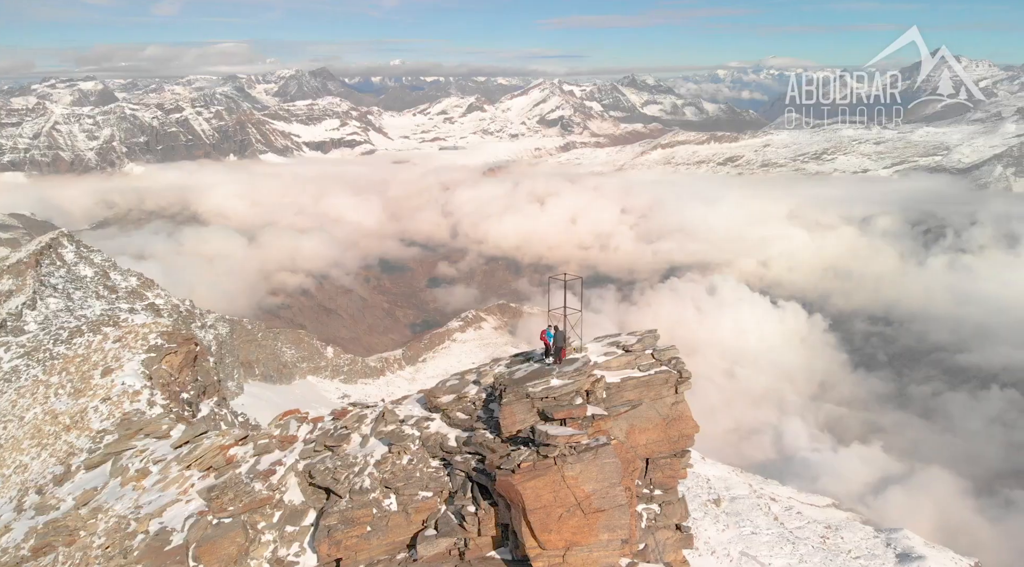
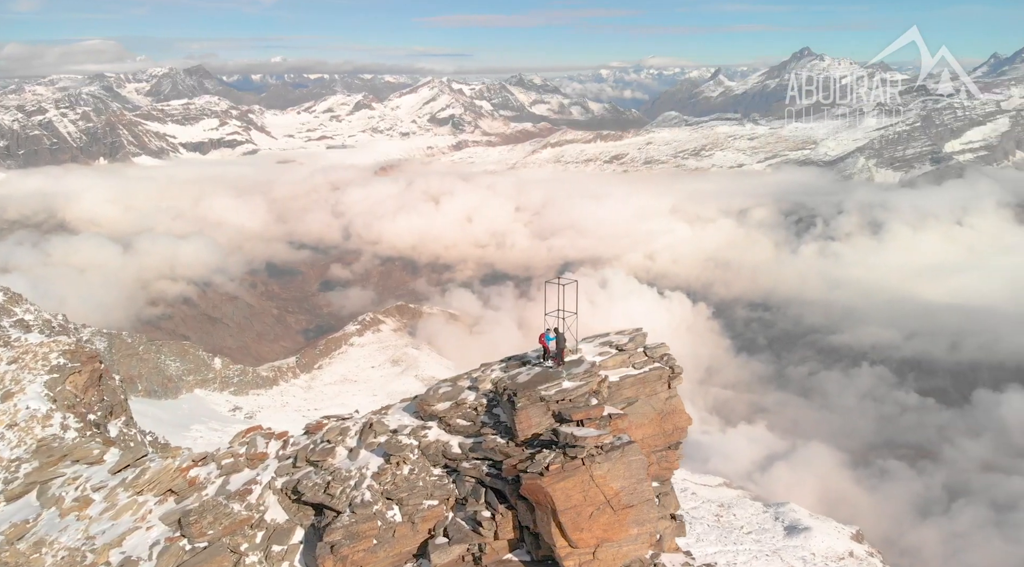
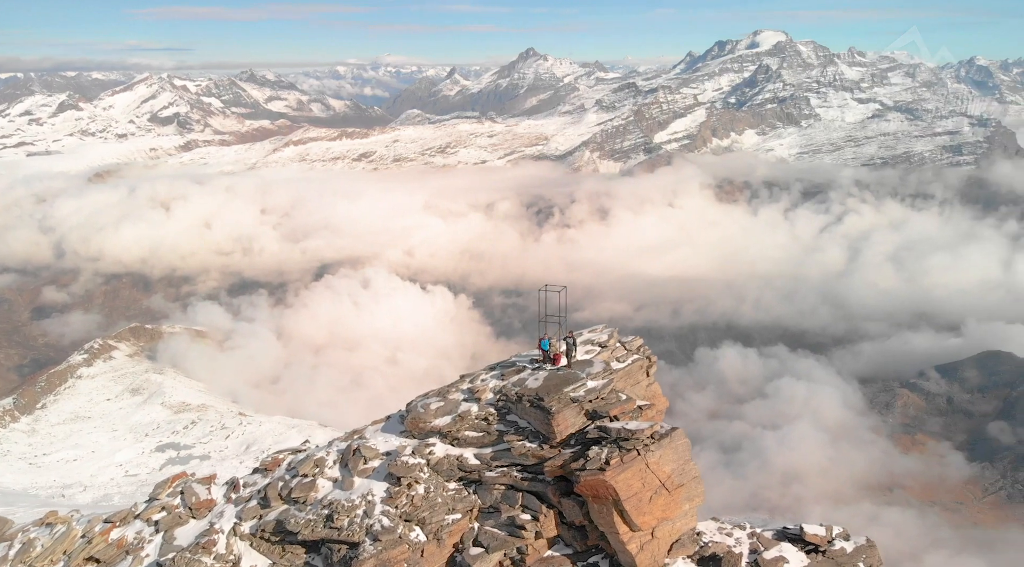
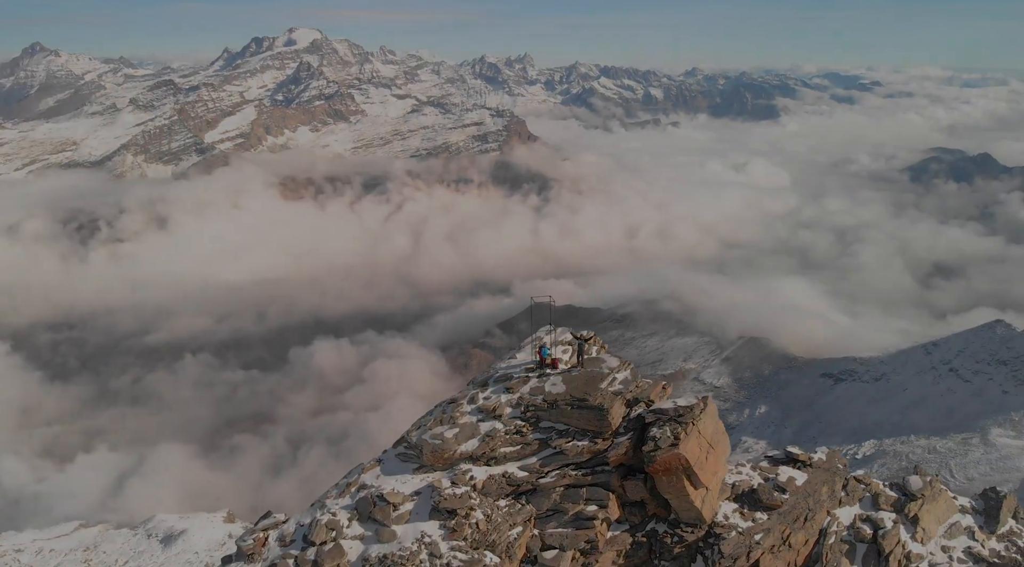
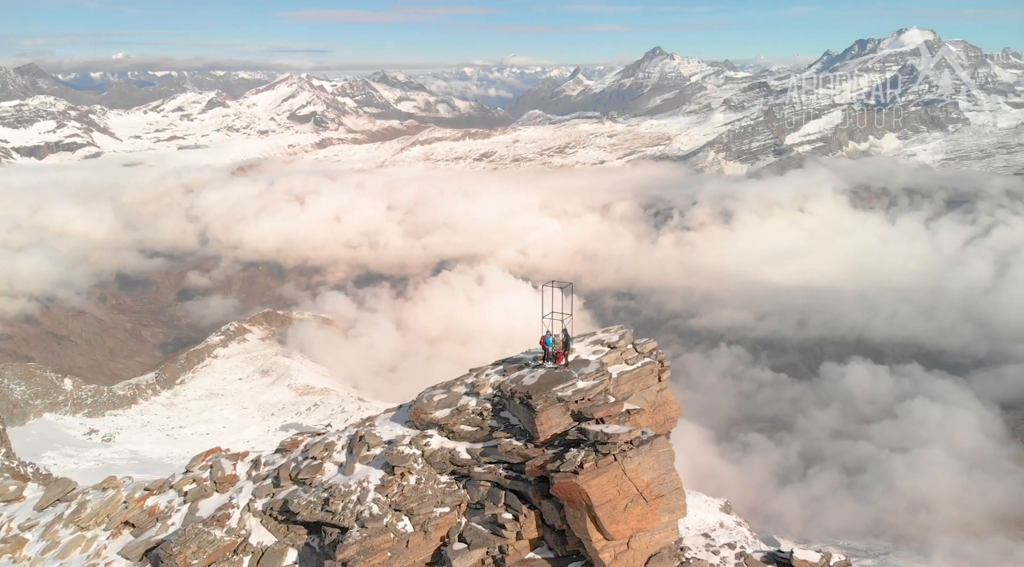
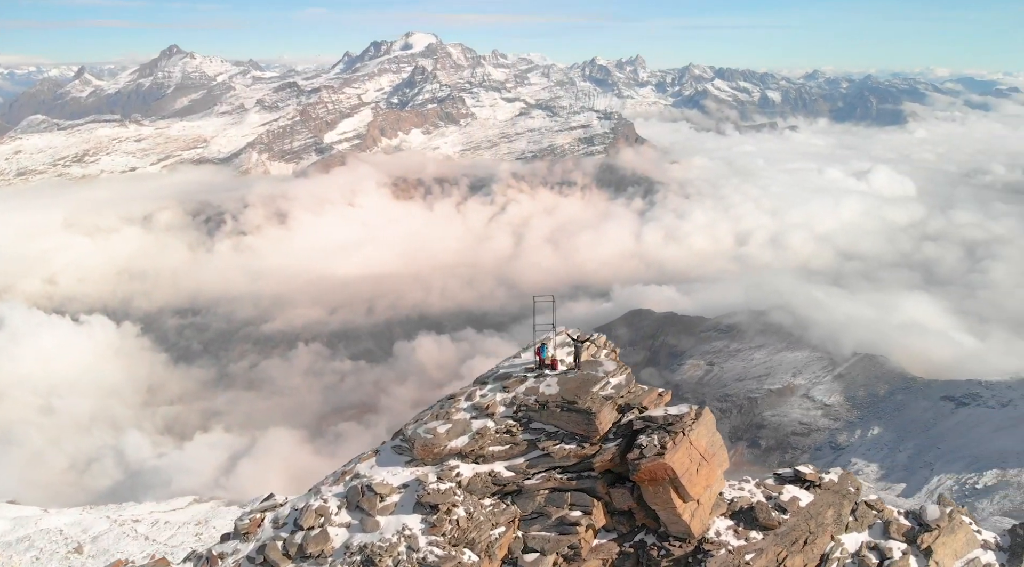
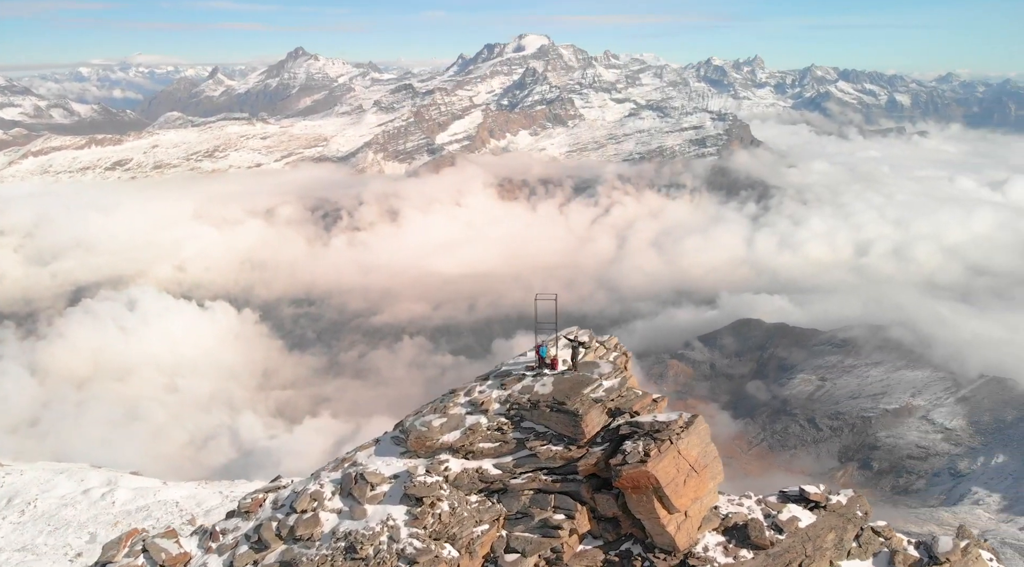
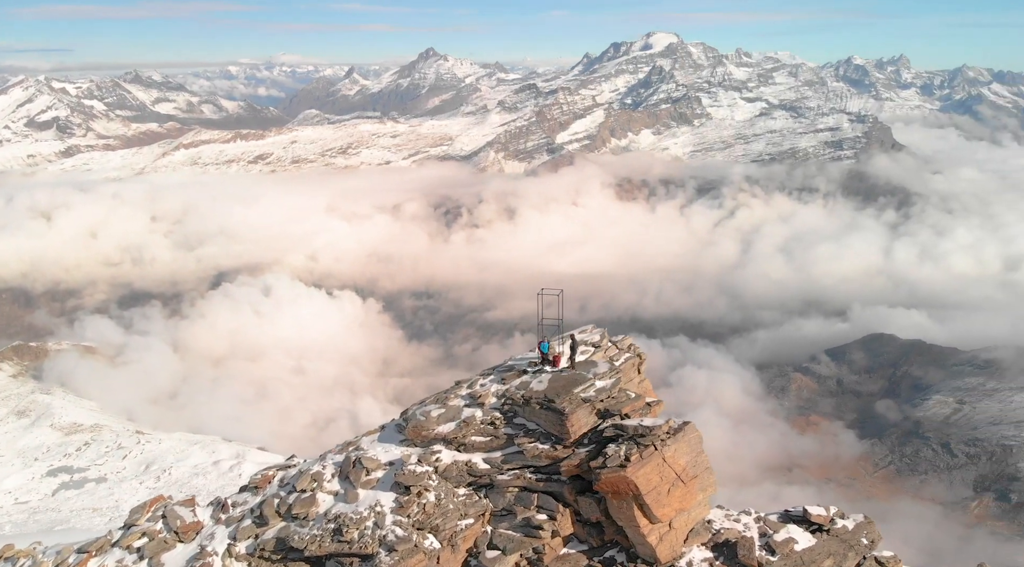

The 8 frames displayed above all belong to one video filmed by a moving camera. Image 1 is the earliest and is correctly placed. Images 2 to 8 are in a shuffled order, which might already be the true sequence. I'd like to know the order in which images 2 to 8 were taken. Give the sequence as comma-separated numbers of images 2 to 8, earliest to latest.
2, 5, 3, 8, 7, 6, 4
